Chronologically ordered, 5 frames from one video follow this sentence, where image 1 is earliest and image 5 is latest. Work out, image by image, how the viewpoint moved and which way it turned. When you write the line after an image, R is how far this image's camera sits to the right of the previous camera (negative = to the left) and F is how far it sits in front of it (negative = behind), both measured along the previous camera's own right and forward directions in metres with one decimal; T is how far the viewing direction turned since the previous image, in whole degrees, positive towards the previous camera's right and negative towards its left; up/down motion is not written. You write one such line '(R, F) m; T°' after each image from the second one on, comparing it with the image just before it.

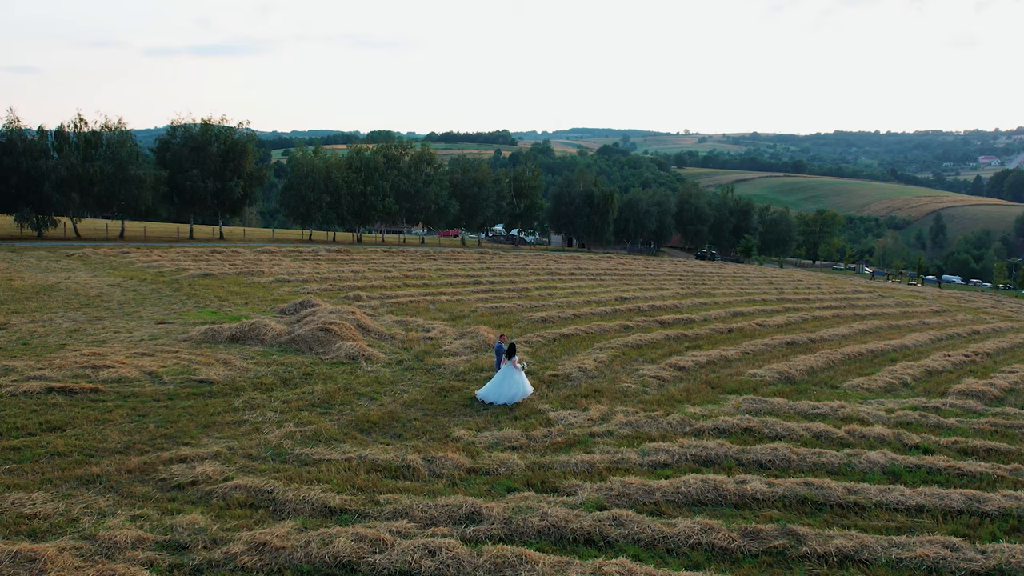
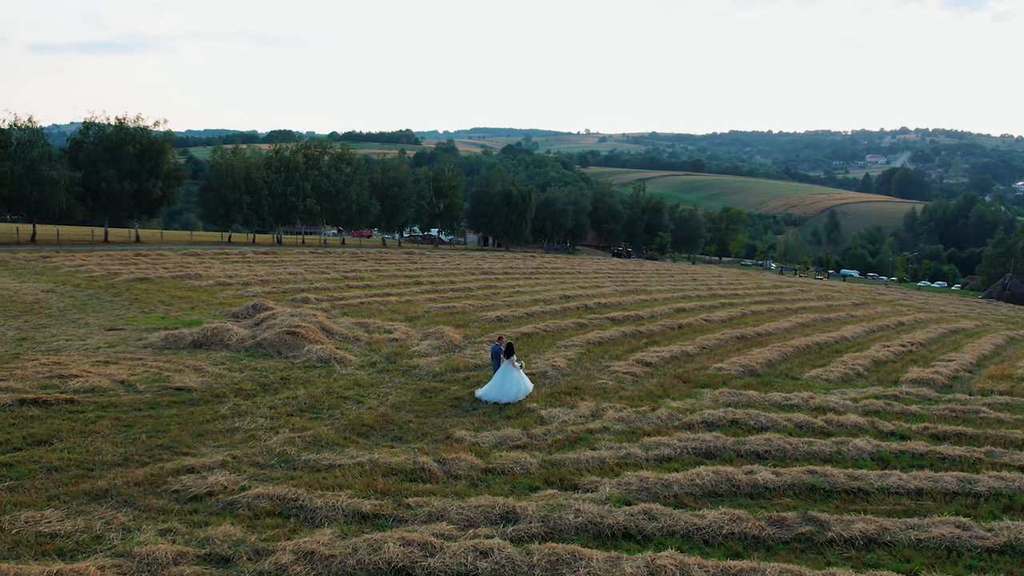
(-1.3, 0.0) m; +6°
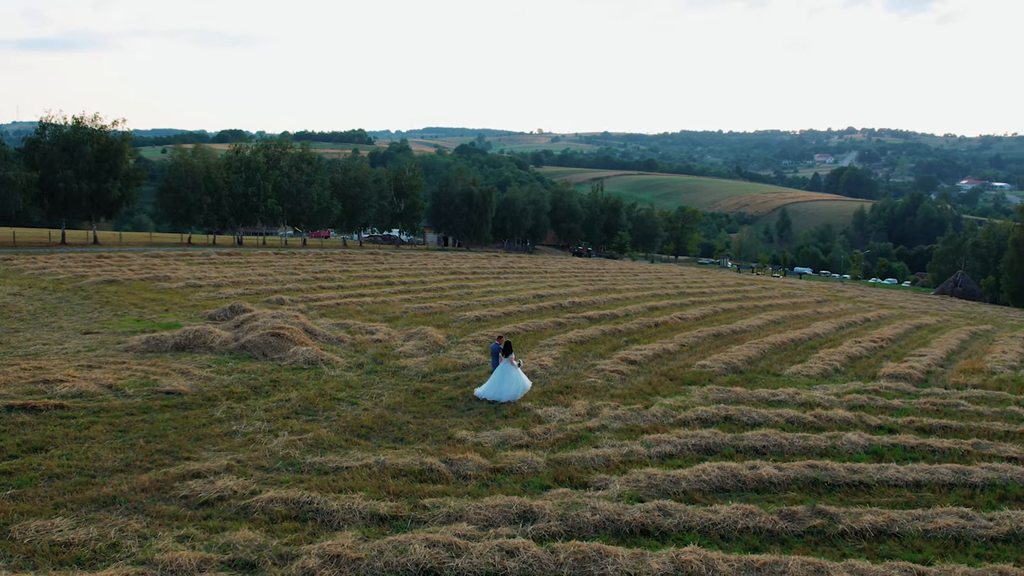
(-0.6, 0.0) m; +3°
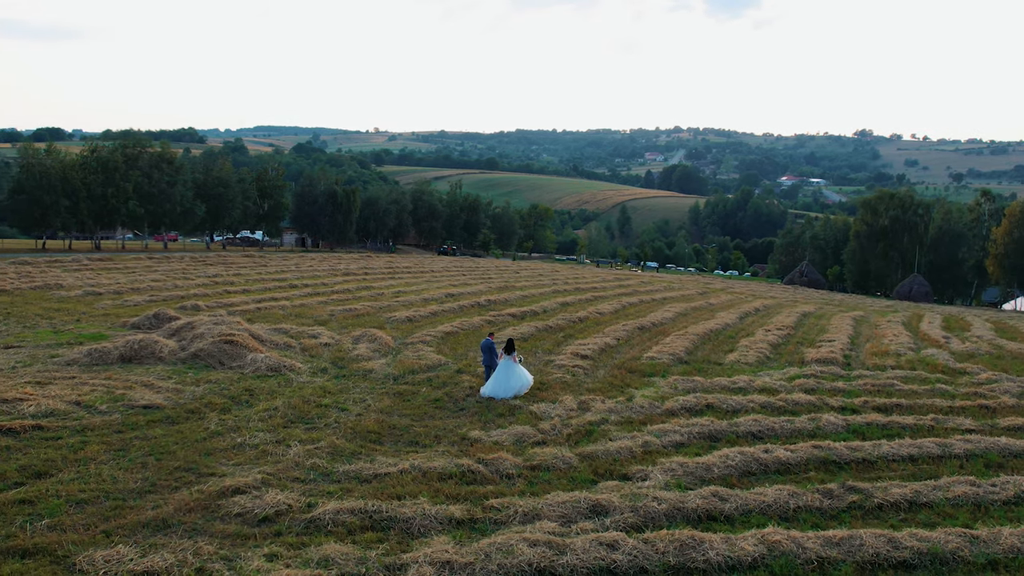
(-2.3, +0.2) m; +11°
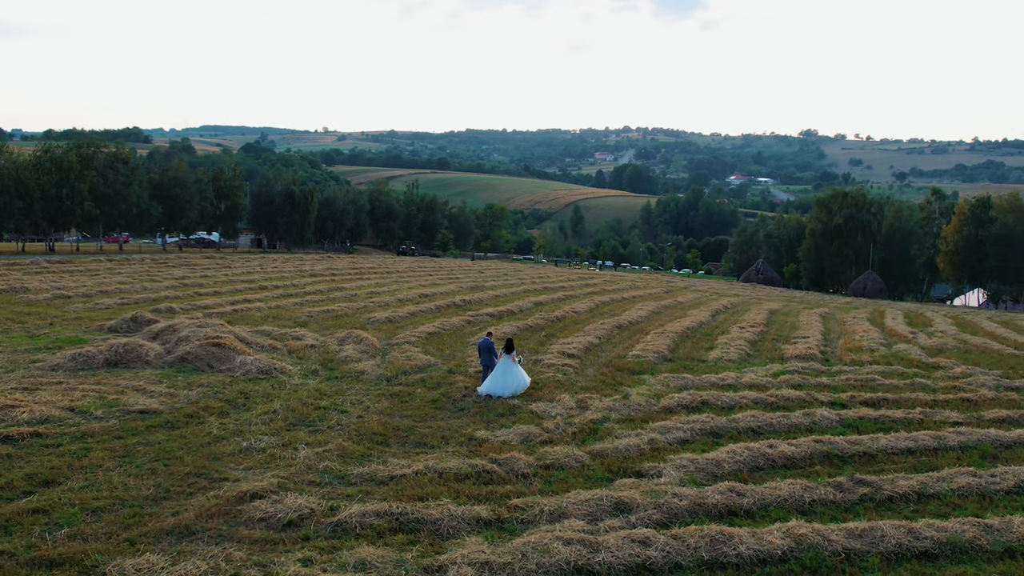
(-0.7, 0.0) m; +3°
